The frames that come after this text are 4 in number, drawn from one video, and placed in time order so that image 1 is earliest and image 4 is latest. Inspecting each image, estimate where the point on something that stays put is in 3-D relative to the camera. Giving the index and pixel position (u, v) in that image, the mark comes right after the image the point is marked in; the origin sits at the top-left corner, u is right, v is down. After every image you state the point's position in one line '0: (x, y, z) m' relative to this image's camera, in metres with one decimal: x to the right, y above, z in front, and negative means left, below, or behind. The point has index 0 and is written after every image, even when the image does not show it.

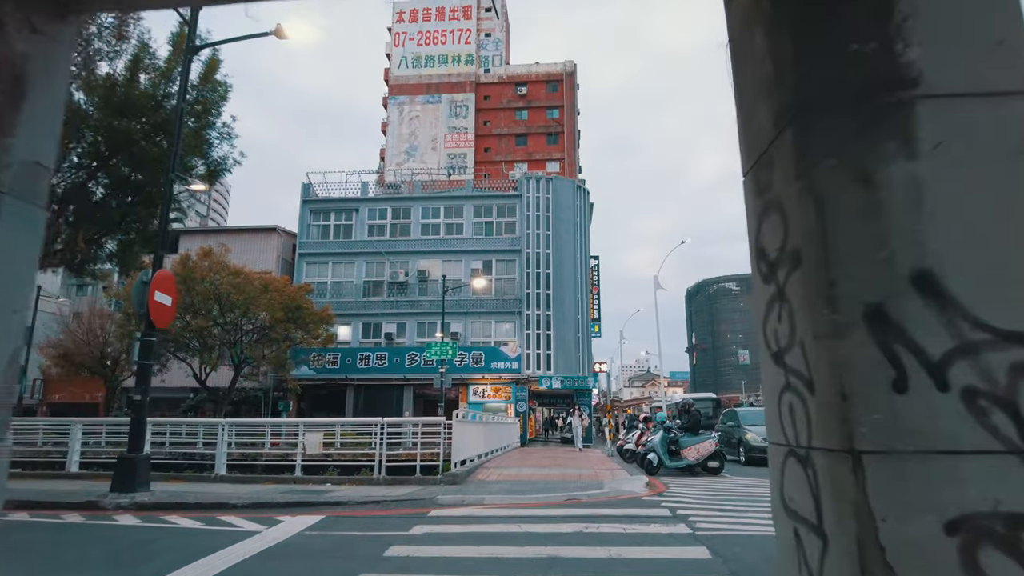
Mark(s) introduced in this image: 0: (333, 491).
0: (-2.8, -3.2, +9.7) m
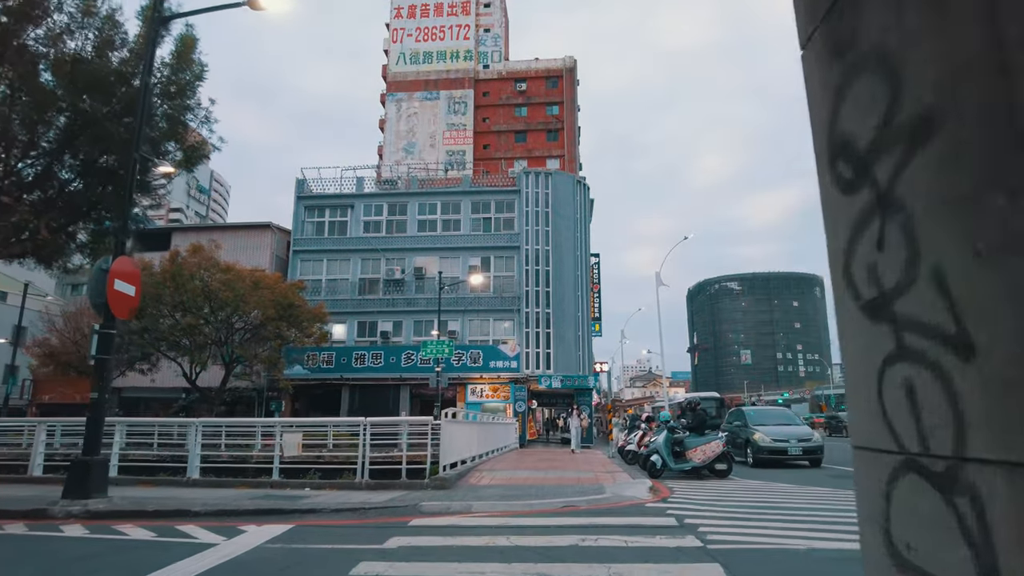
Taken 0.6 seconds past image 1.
0: (-2.9, -3.0, +8.9) m
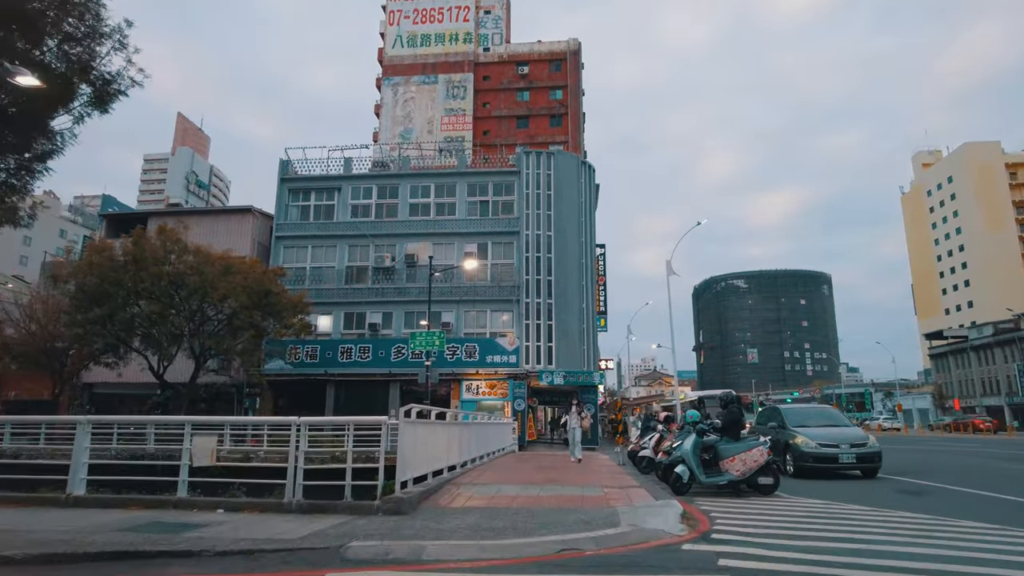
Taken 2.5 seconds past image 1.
0: (-3.1, -2.5, +6.4) m
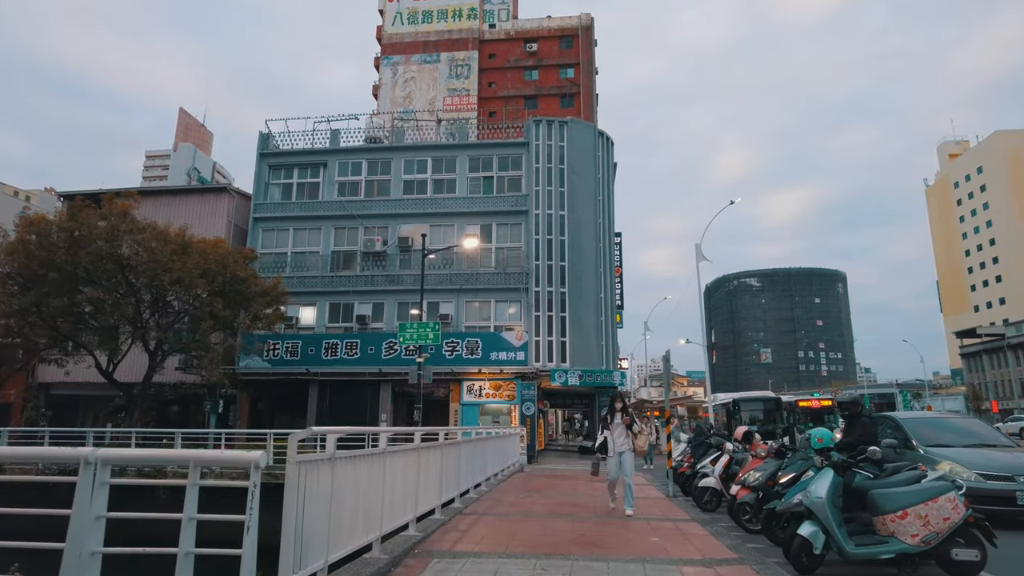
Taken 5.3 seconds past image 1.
0: (-3.1, -1.9, +2.7) m
